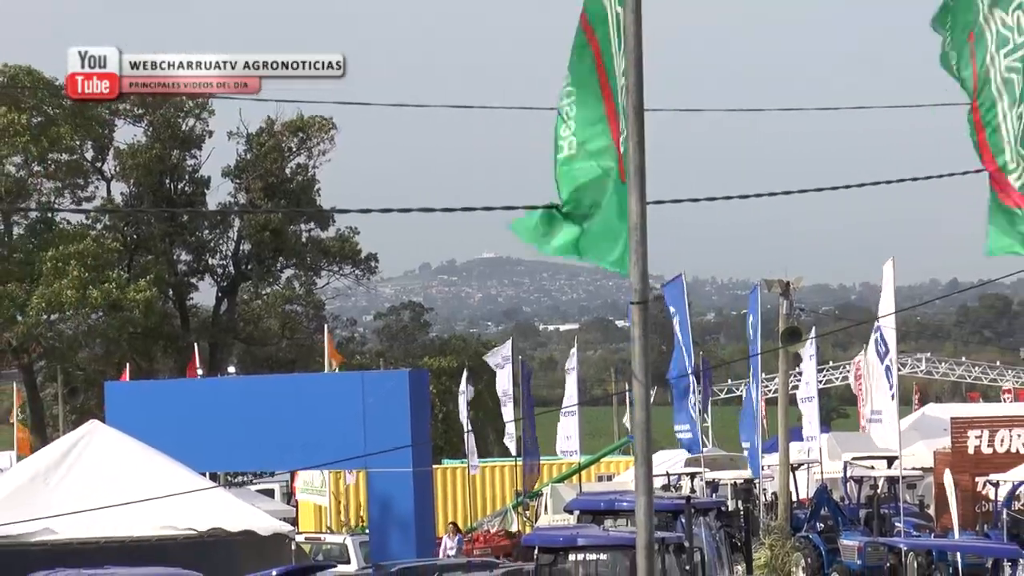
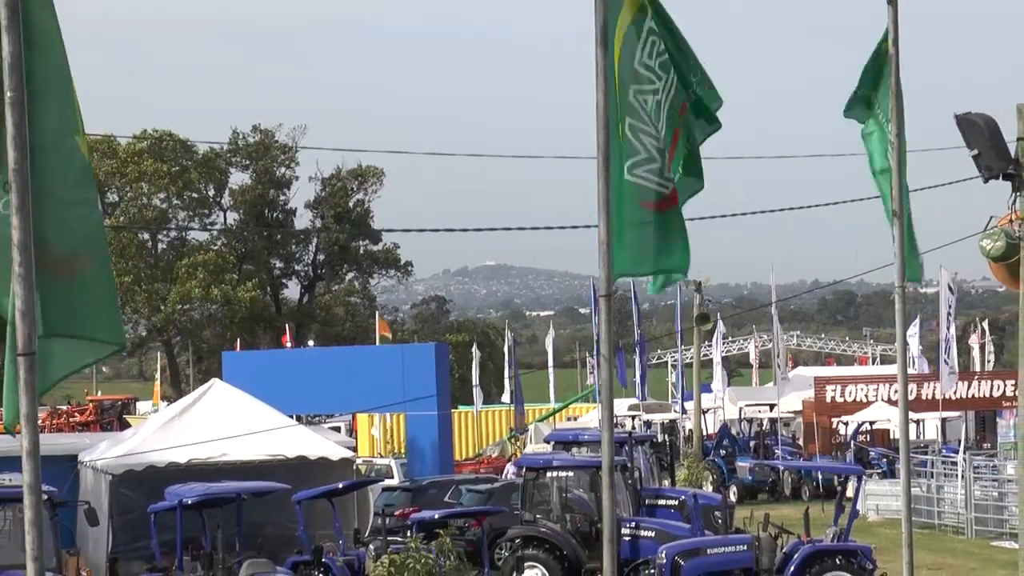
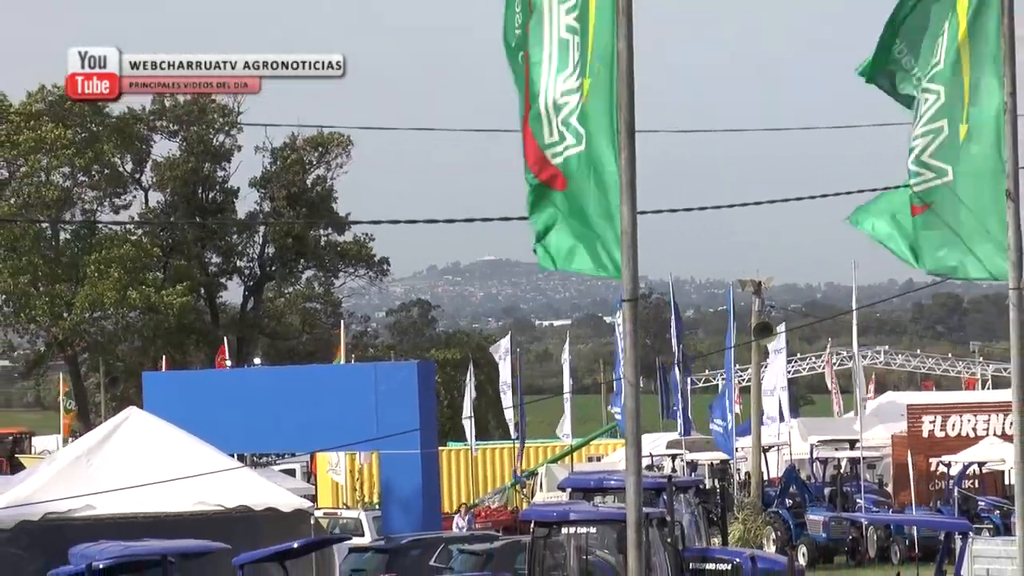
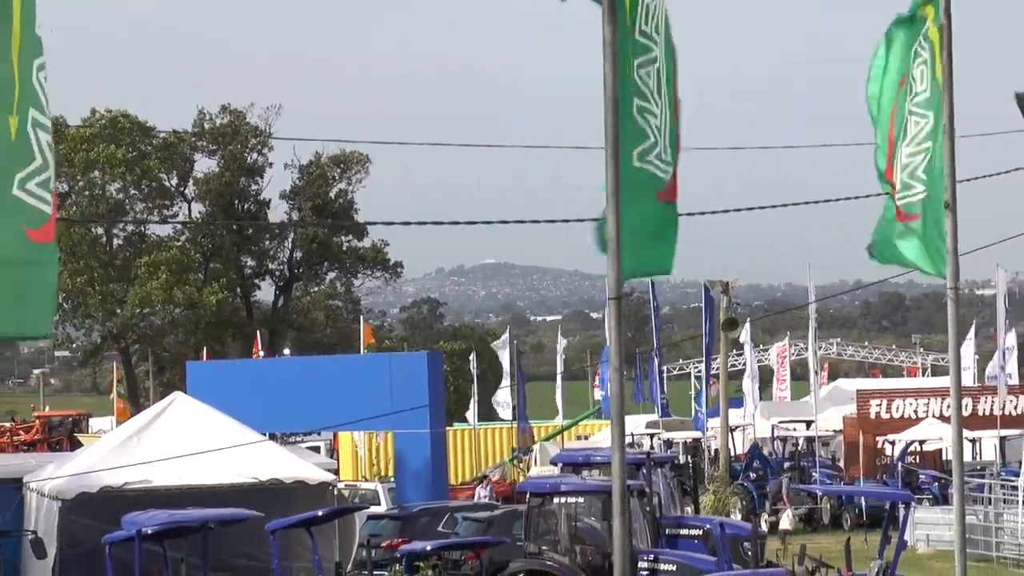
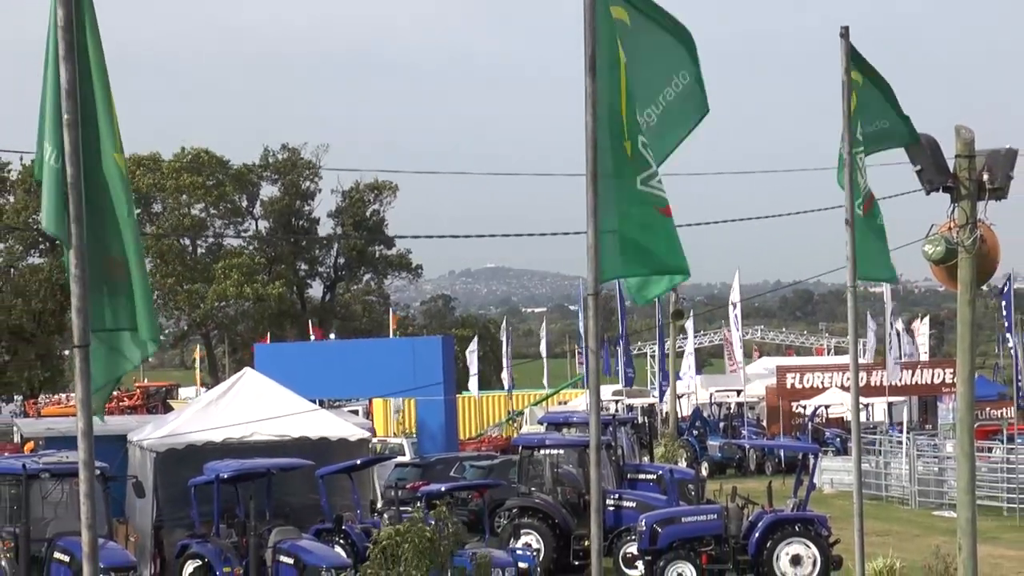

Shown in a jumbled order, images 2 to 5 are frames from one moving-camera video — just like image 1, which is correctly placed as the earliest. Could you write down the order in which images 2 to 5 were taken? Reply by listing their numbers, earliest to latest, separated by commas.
3, 4, 2, 5
